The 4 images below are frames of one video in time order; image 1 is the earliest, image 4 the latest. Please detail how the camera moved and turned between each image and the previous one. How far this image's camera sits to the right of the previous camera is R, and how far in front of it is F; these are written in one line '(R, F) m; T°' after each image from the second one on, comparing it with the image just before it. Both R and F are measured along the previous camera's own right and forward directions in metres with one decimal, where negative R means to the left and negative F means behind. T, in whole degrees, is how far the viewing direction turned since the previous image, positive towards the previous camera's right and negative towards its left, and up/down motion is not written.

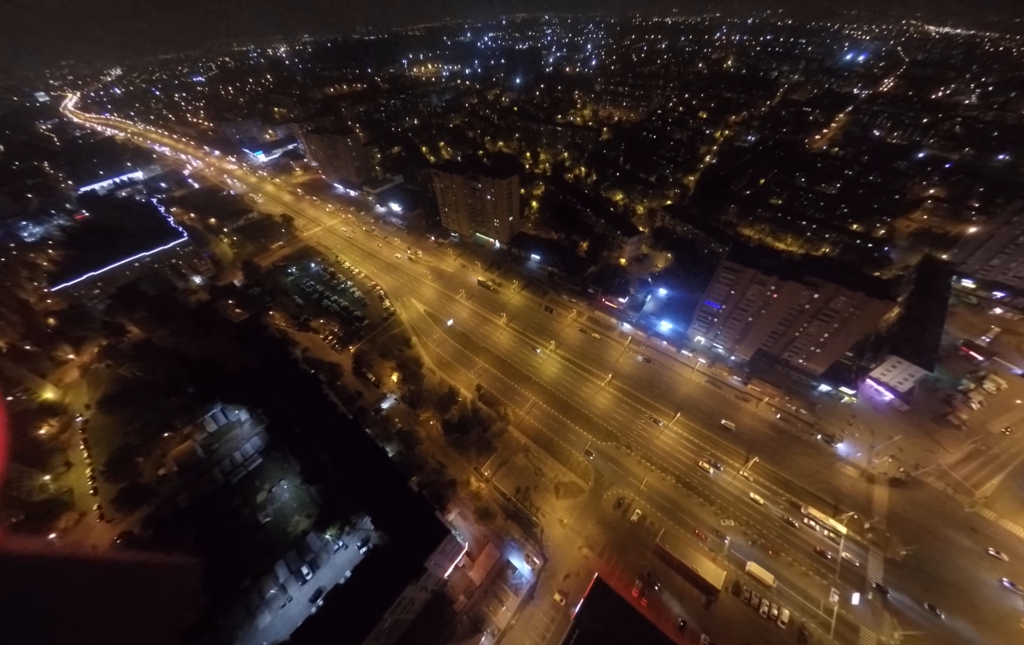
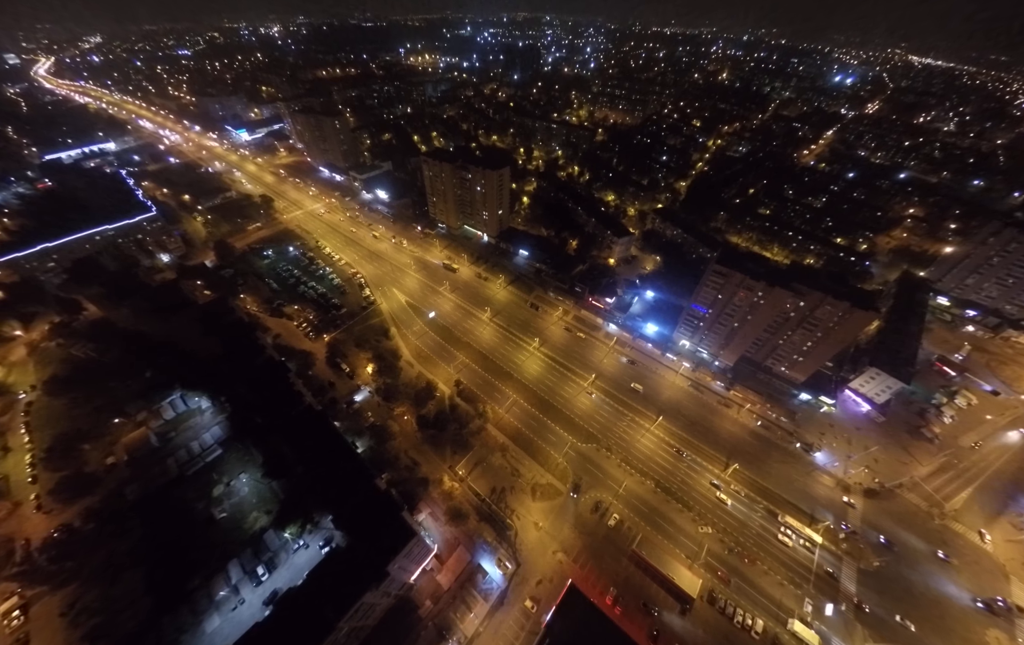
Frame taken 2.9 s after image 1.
(+0.5, +1.3) m; +2°
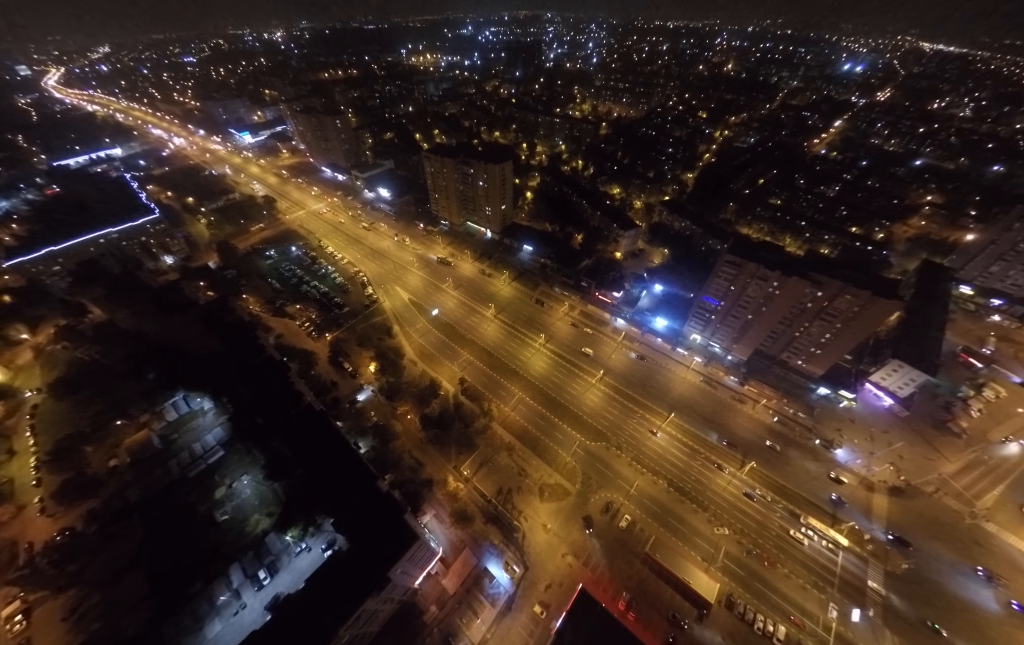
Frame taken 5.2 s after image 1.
(+0.1, +1.1) m; -1°
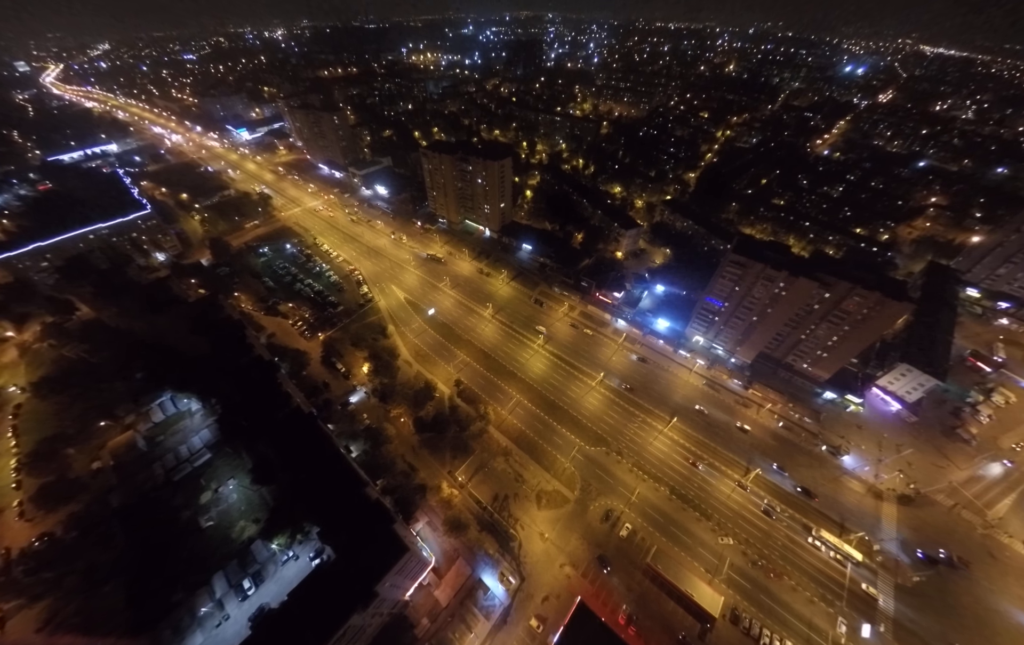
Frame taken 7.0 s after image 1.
(+0.2, +1.1) m; 0°
